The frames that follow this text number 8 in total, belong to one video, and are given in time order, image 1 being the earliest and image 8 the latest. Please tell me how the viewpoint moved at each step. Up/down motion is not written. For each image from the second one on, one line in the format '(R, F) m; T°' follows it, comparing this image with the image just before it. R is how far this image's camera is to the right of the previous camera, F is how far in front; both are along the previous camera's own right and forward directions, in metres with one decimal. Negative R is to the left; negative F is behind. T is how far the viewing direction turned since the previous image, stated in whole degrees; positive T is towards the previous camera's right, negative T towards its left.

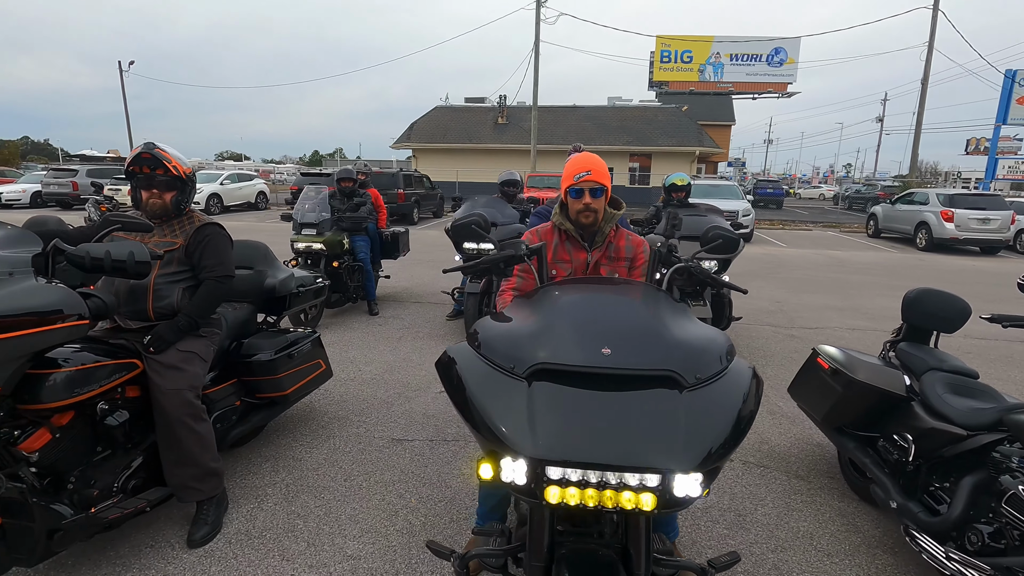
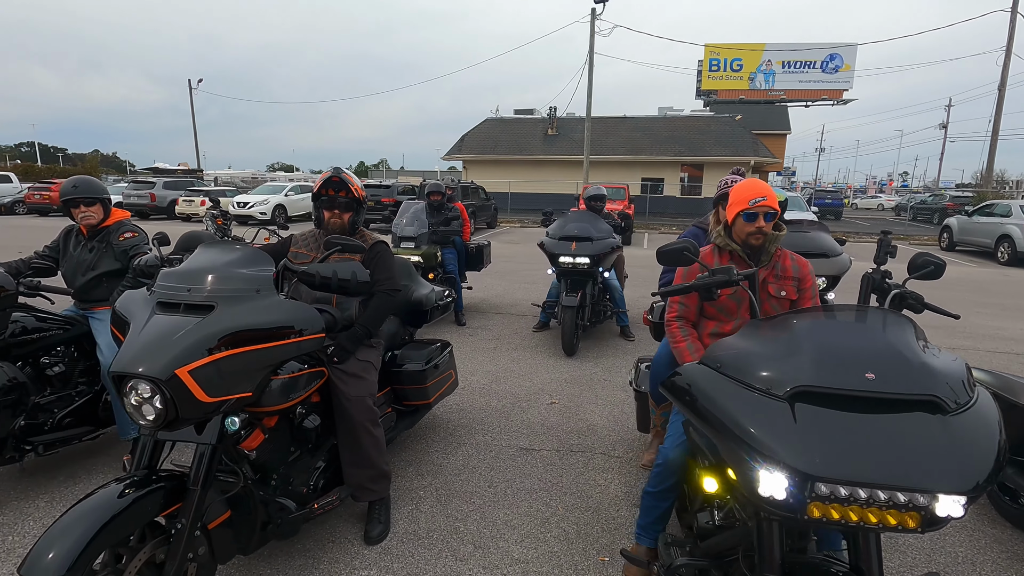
(-0.6, -0.2) m; -4°
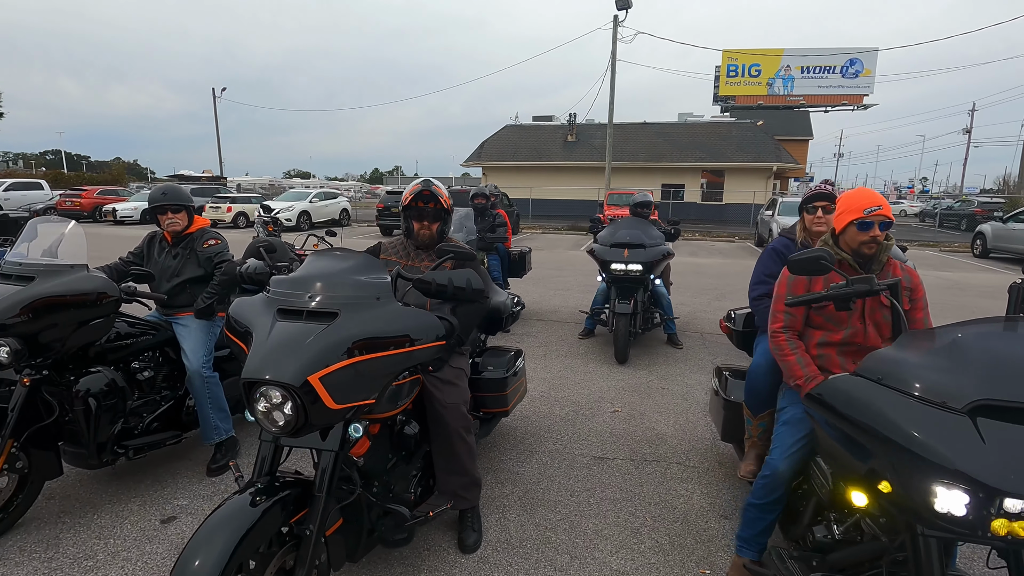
(-0.4, 0.0) m; -1°
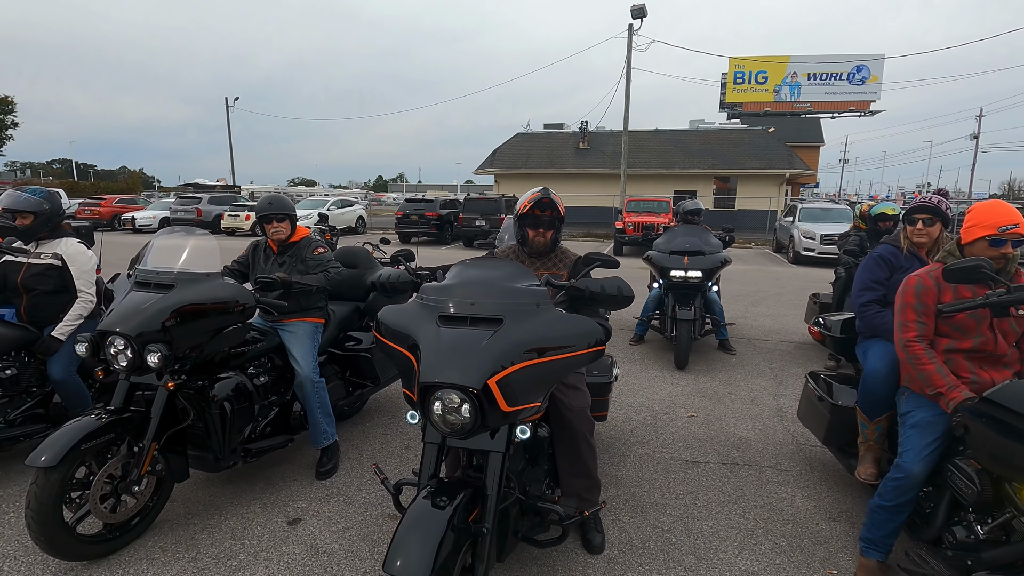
(-0.6, -0.1) m; 0°
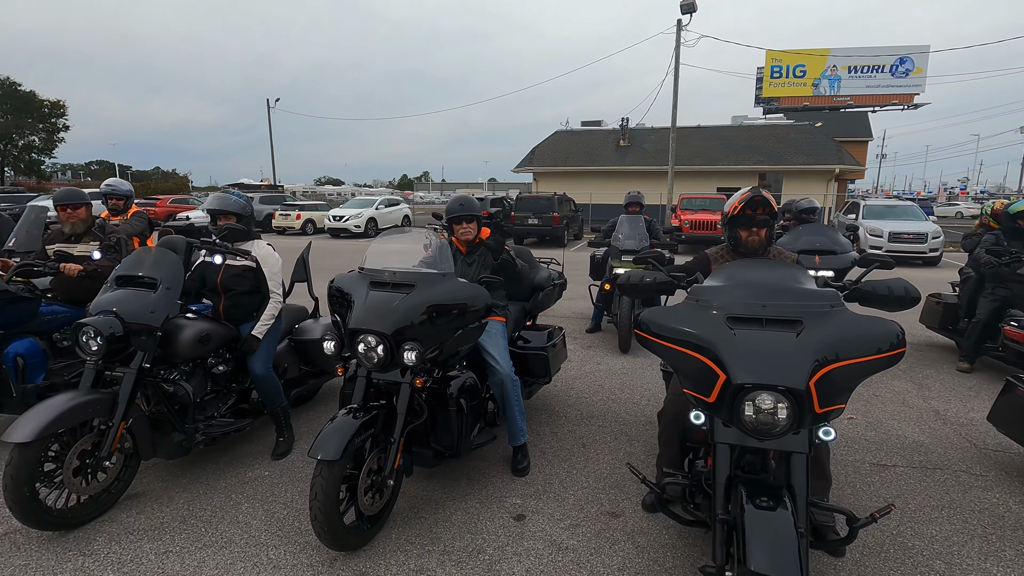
(-1.1, 0.0) m; -2°
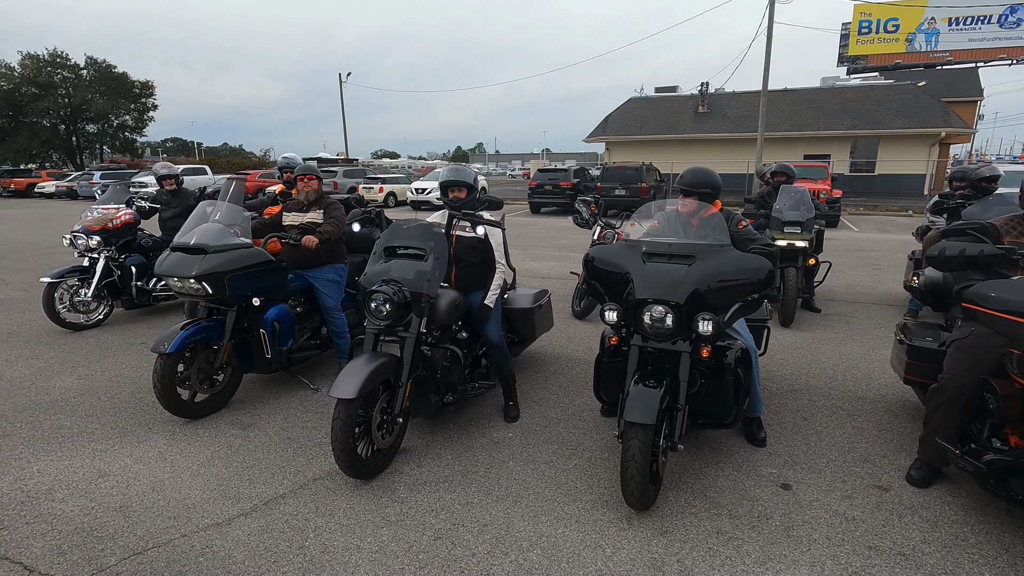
(-1.2, -0.1) m; -6°
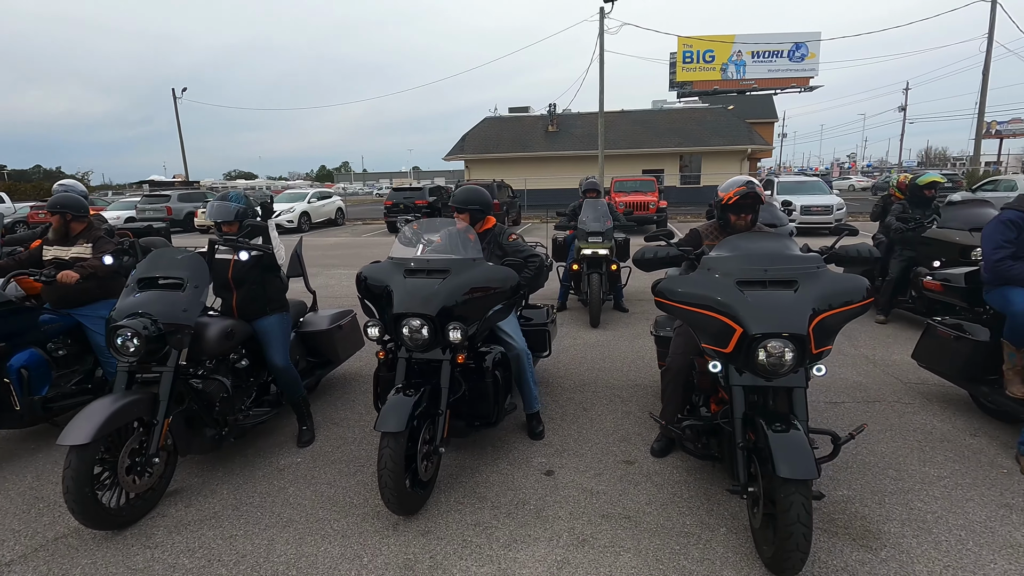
(+0.7, -0.2) m; +13°
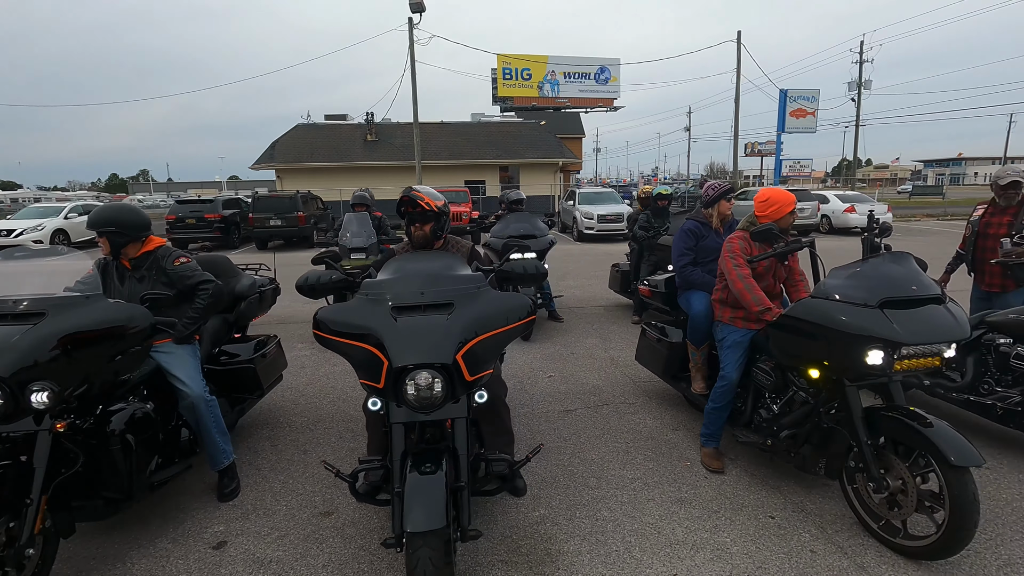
(+1.0, +0.2) m; +17°
